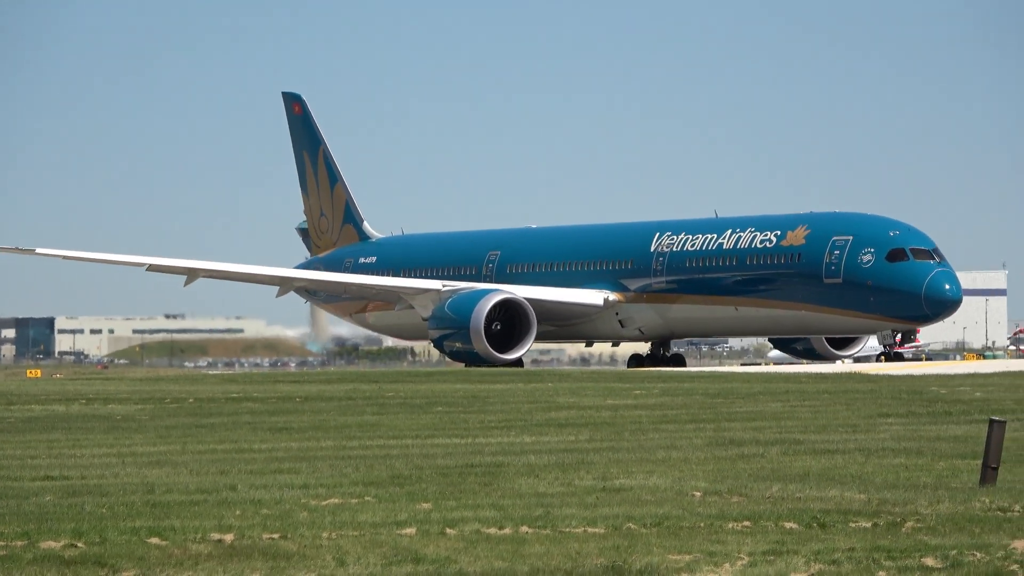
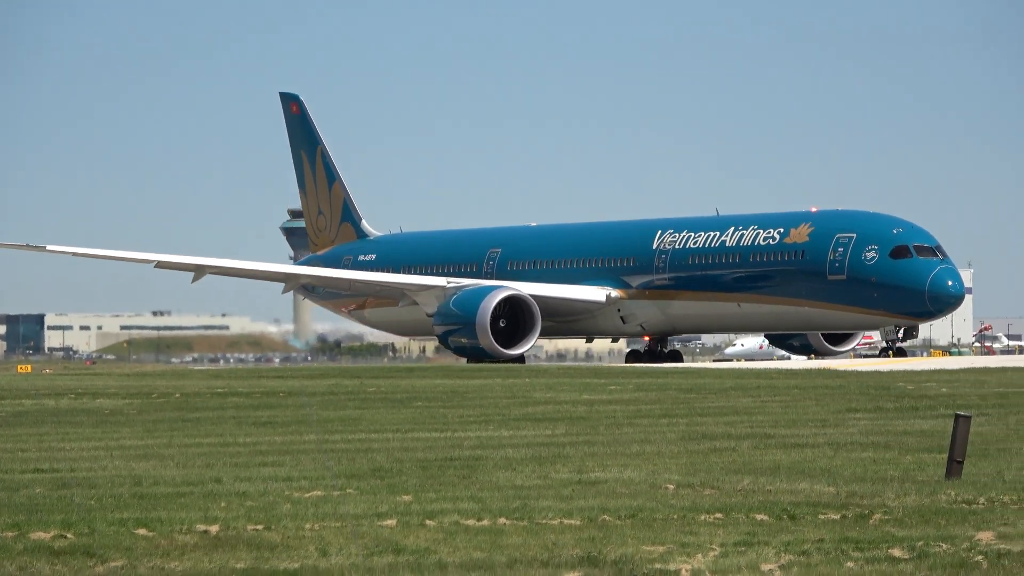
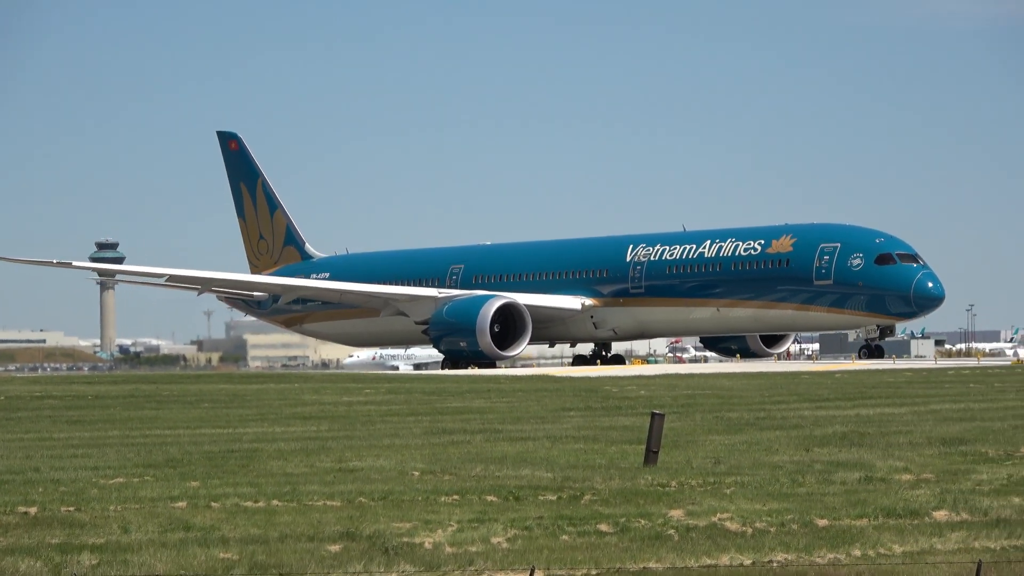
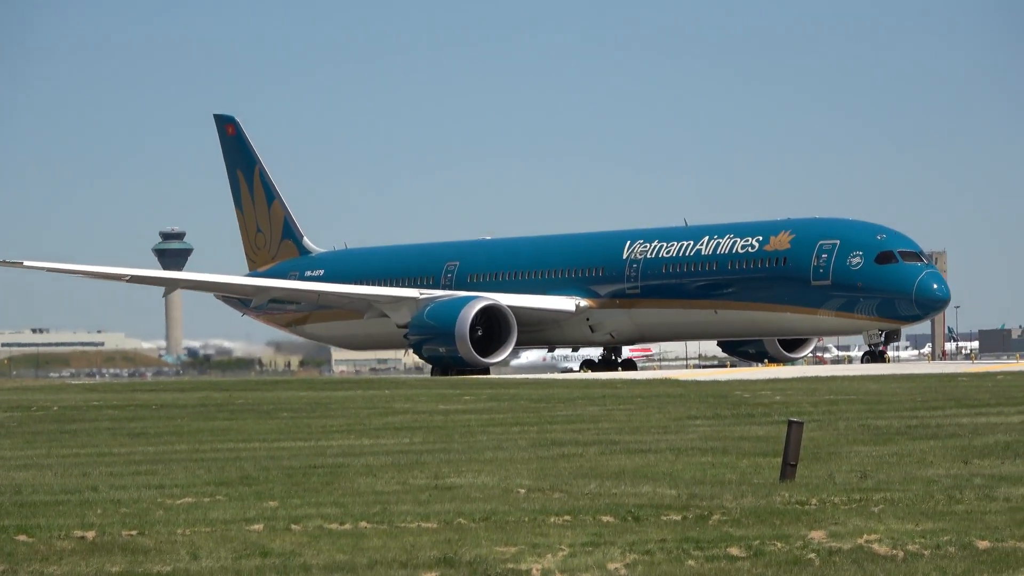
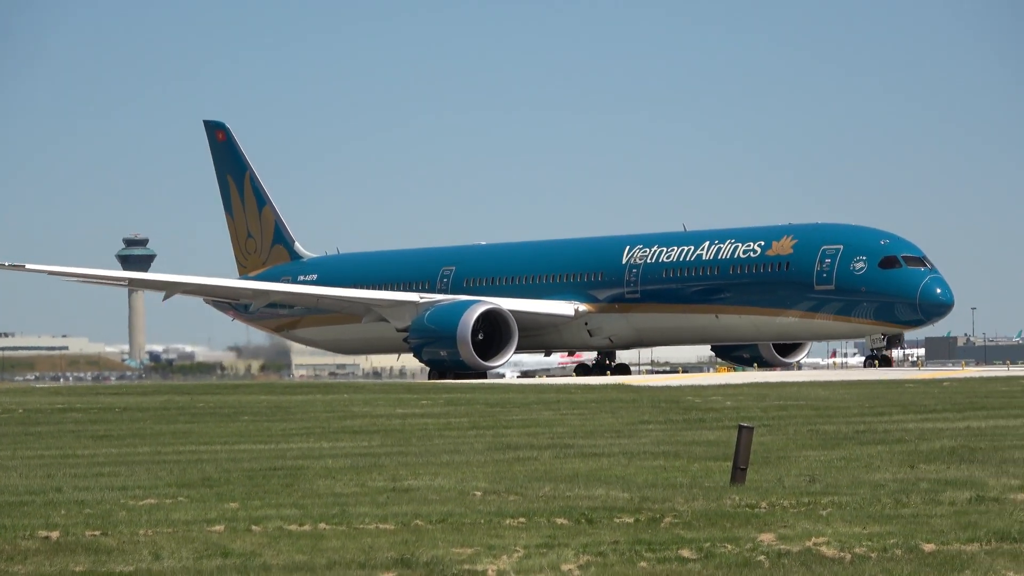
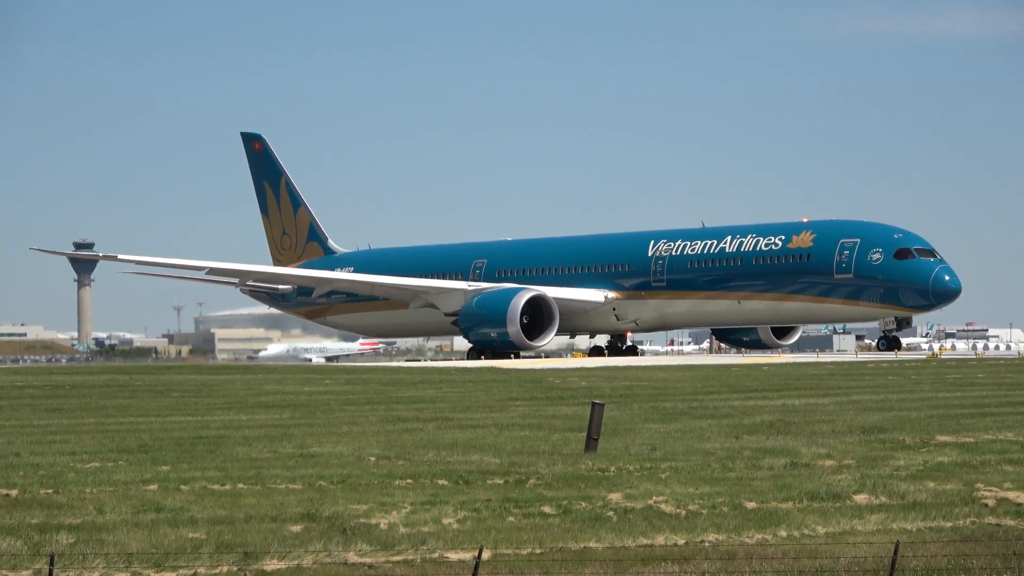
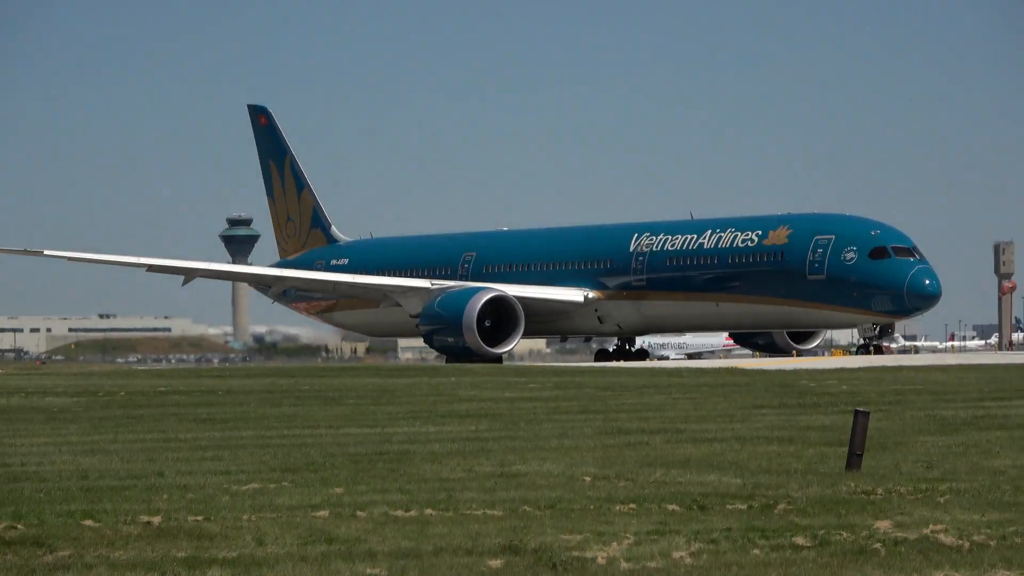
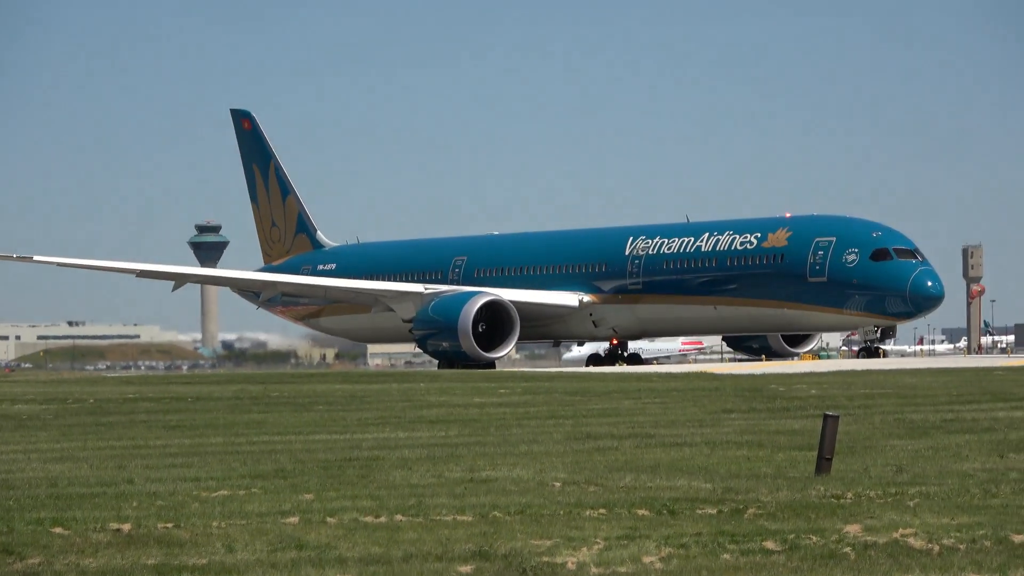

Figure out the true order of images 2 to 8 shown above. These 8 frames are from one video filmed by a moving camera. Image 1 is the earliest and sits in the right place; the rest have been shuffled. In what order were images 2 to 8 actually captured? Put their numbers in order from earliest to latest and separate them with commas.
2, 7, 8, 4, 5, 3, 6
